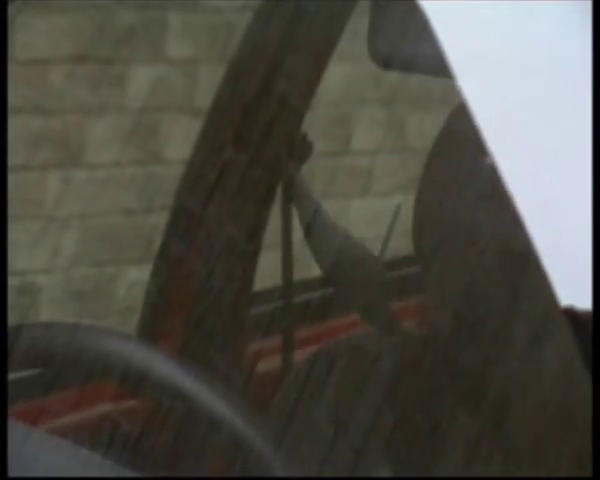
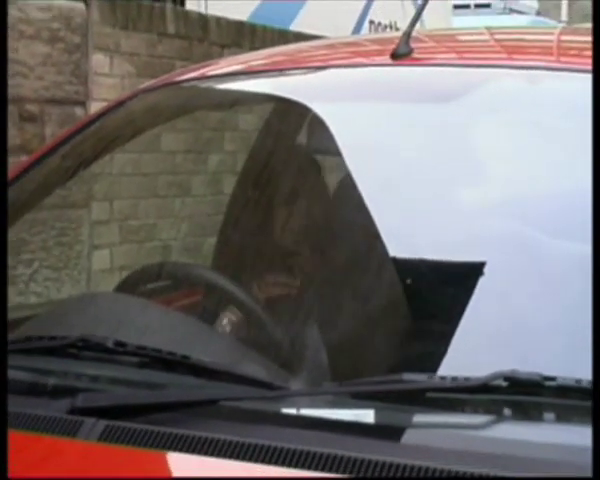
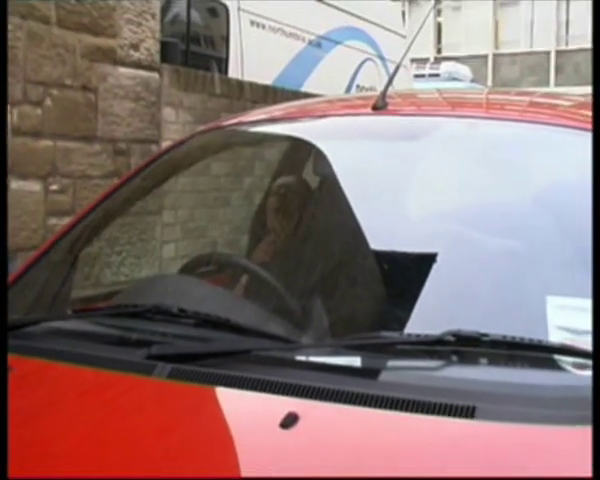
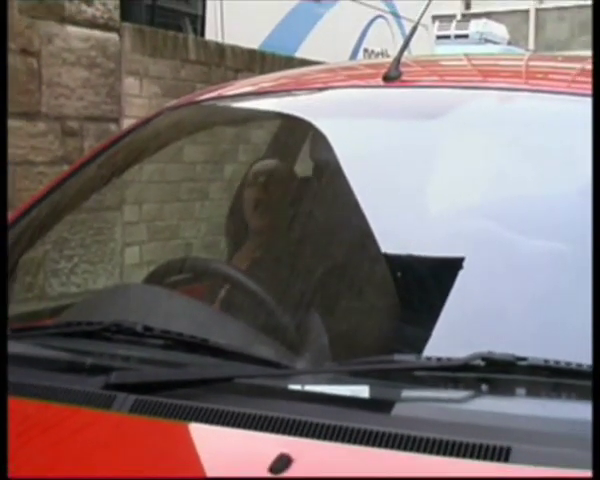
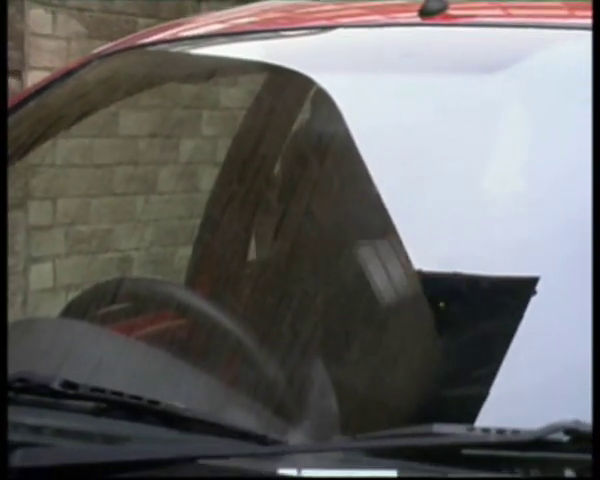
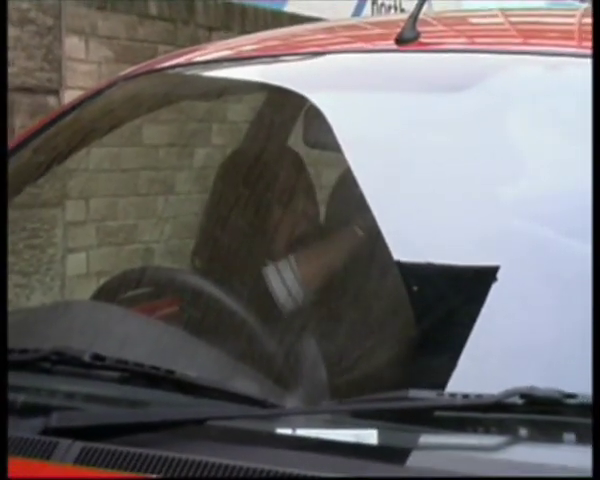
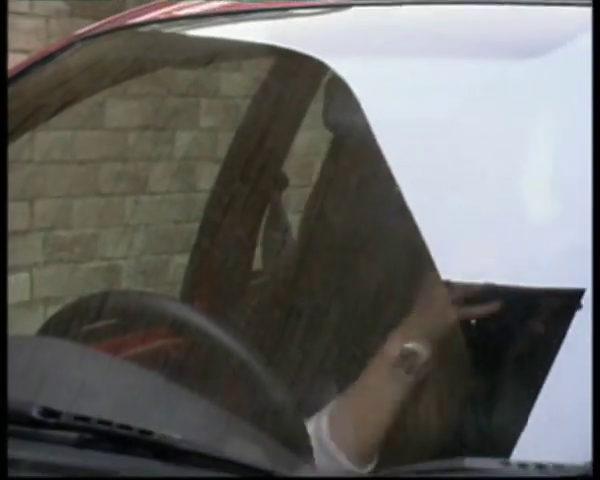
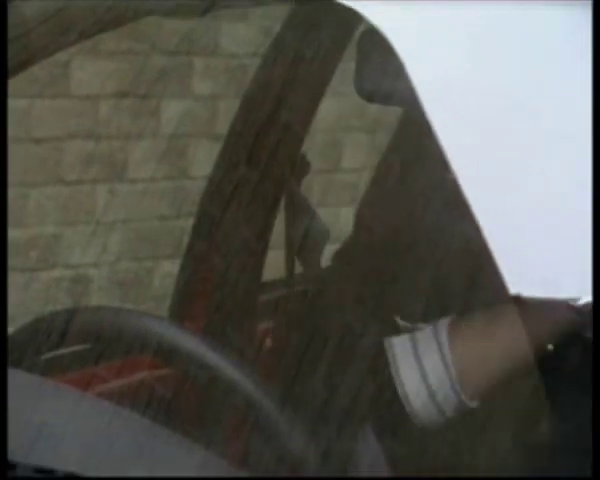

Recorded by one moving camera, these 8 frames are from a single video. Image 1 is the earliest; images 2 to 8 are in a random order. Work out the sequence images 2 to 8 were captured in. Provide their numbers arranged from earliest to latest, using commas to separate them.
8, 7, 5, 6, 2, 4, 3
